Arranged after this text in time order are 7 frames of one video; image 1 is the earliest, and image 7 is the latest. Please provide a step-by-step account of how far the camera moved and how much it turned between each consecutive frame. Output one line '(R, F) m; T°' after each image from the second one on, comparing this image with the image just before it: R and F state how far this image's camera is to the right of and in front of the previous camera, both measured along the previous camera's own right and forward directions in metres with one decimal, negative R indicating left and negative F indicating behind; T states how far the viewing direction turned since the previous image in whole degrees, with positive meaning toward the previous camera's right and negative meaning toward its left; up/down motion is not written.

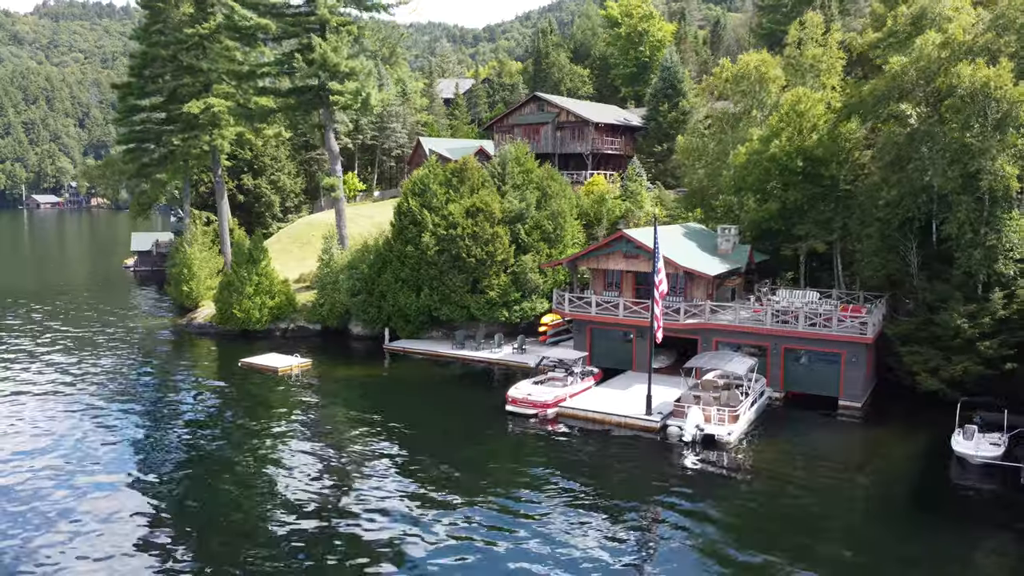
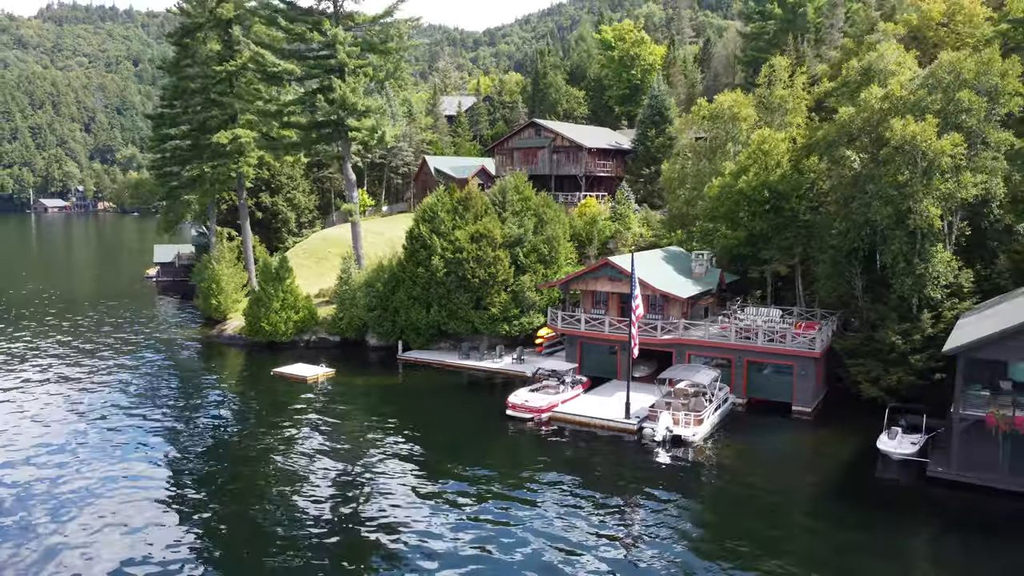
(0.0, -4.1) m; 0°
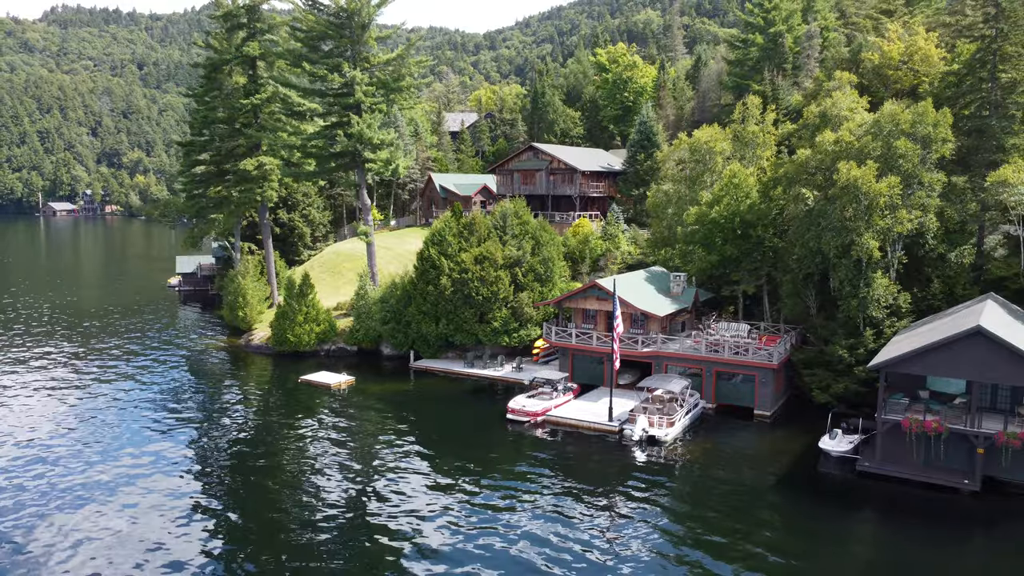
(0.0, -4.5) m; 0°
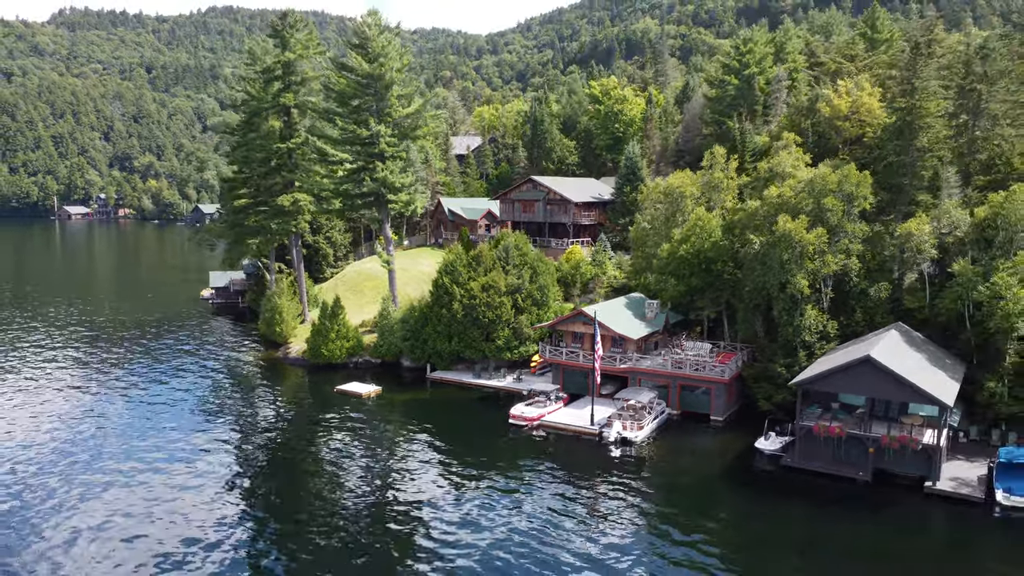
(0.0, -7.5) m; 0°
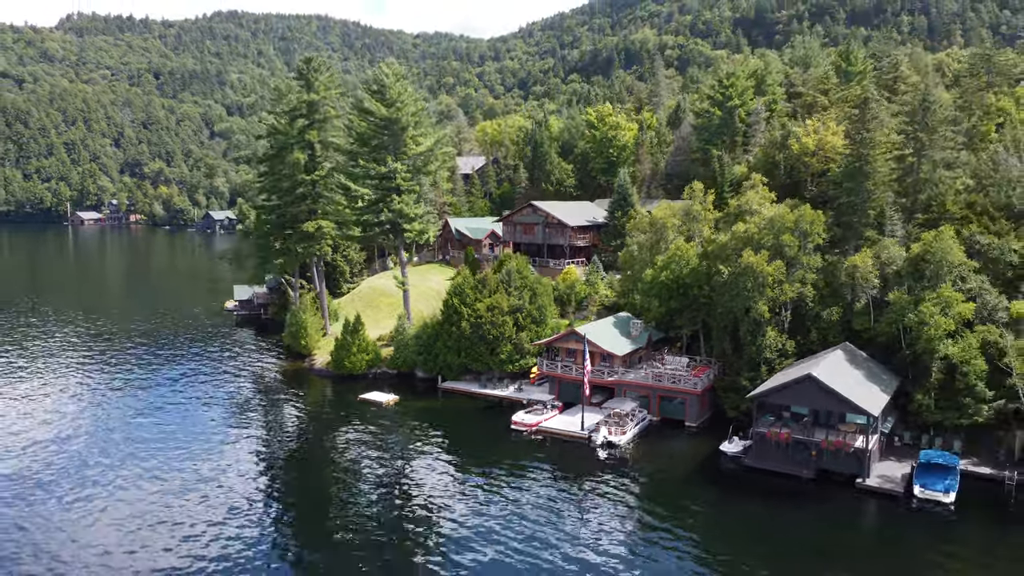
(0.0, -6.4) m; 0°
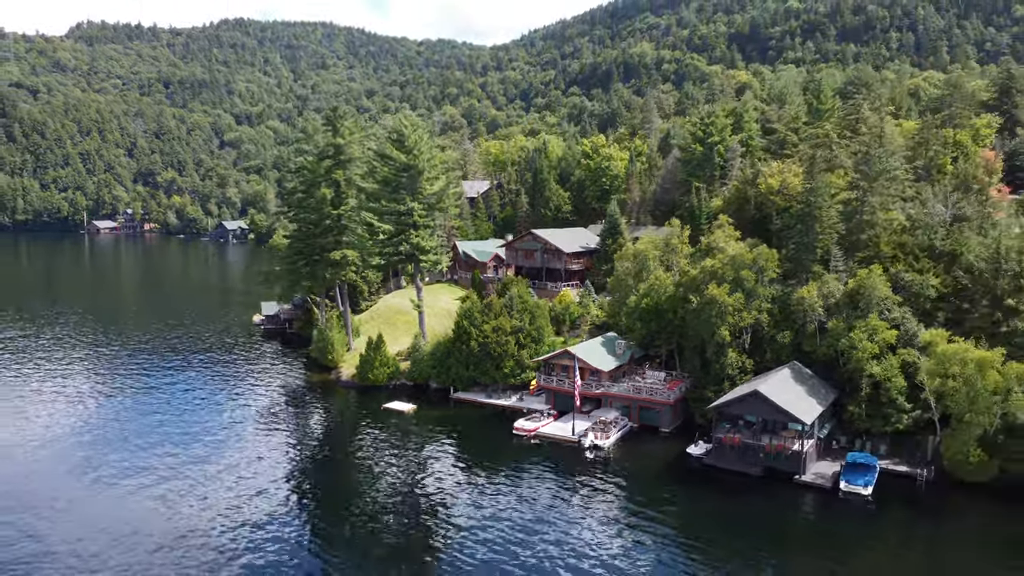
(0.0, -8.6) m; 0°
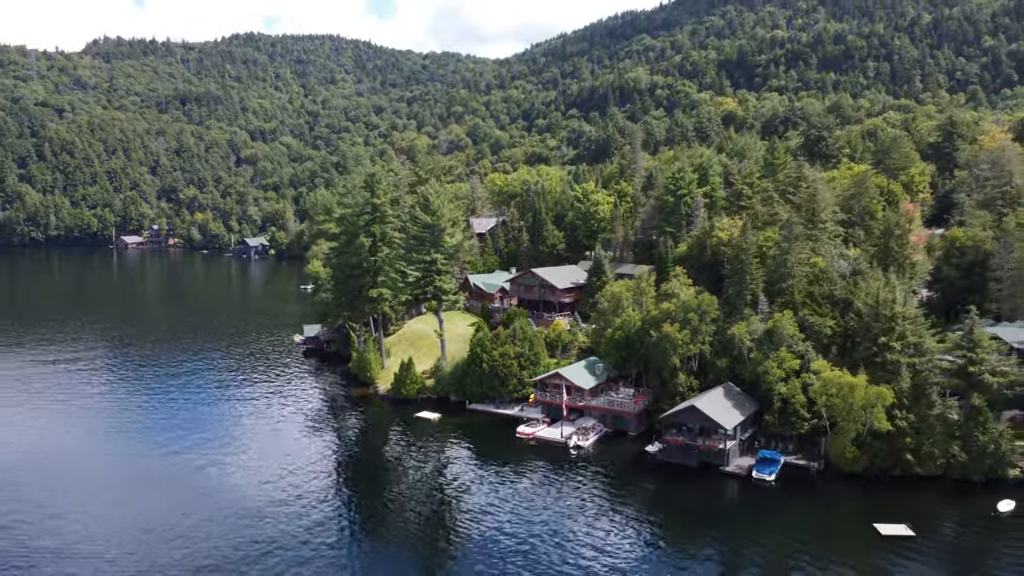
(0.0, -17.4) m; 0°
